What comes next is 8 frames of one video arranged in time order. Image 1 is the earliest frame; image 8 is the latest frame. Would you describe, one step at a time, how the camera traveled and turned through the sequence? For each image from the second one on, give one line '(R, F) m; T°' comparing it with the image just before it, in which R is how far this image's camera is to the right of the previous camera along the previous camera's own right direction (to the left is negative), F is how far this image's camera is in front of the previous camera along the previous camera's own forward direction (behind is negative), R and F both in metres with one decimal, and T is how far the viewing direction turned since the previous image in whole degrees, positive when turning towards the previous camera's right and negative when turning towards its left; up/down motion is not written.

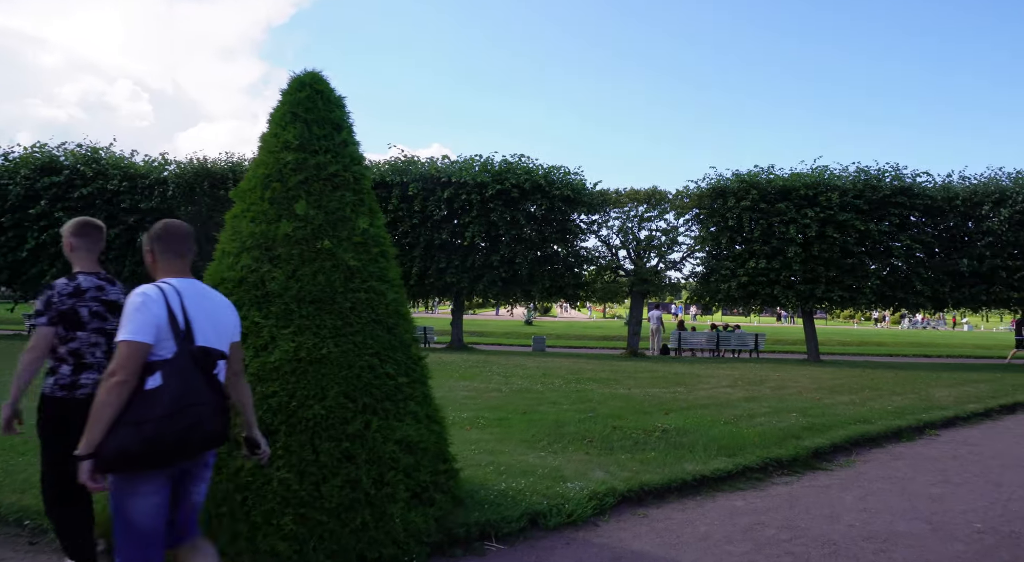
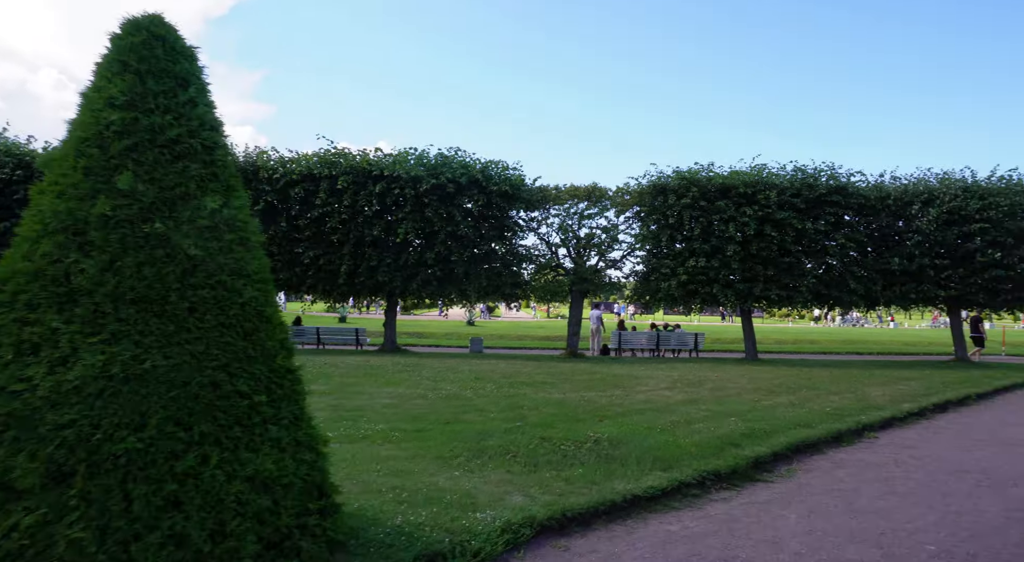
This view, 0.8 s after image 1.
(+0.3, +0.7) m; +4°
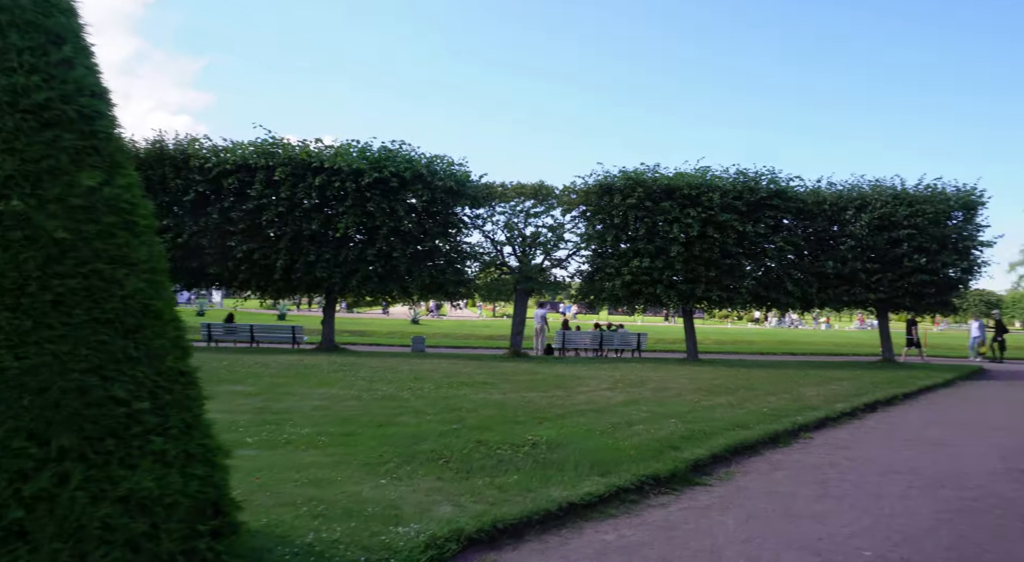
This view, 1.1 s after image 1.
(+0.1, +0.3) m; +4°
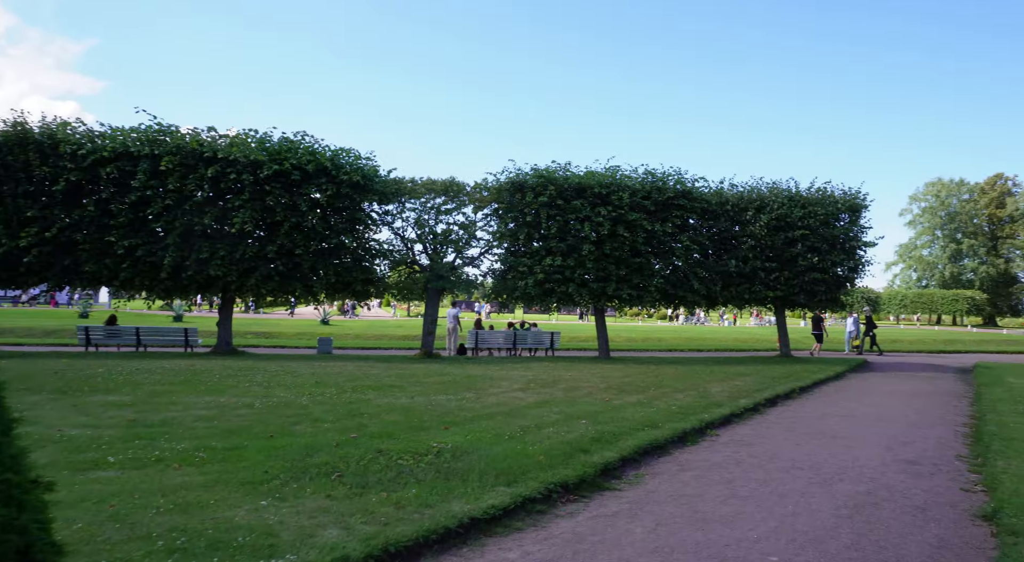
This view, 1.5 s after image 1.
(+0.1, +0.4) m; +7°
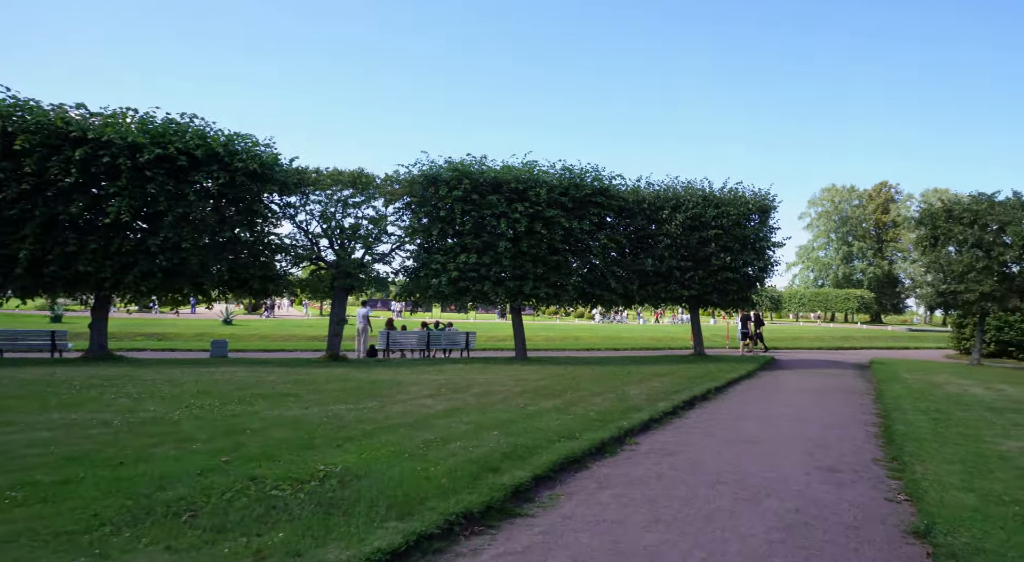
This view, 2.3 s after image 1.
(+0.2, +0.9) m; +6°
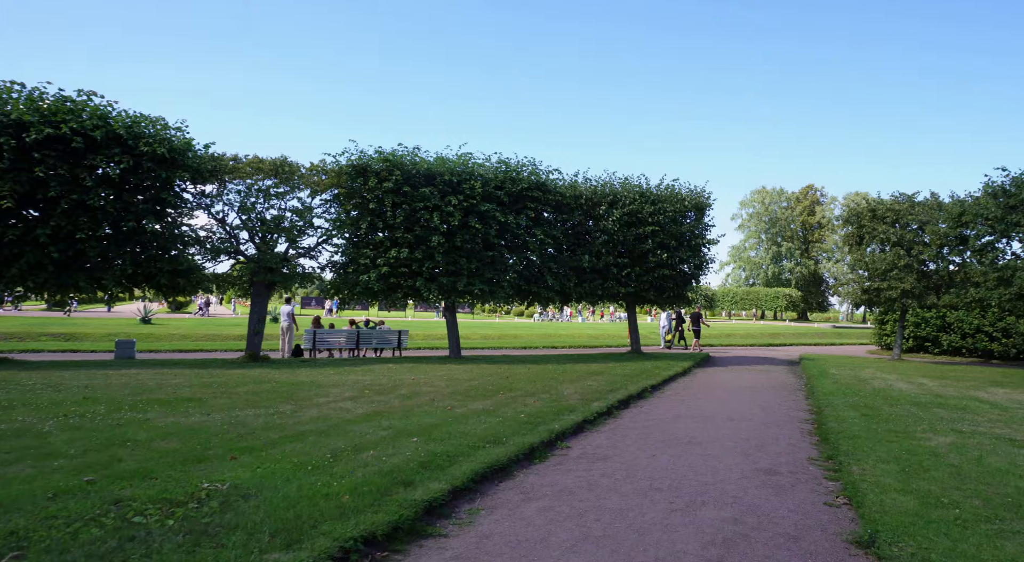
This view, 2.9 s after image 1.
(+0.2, +0.7) m; +5°
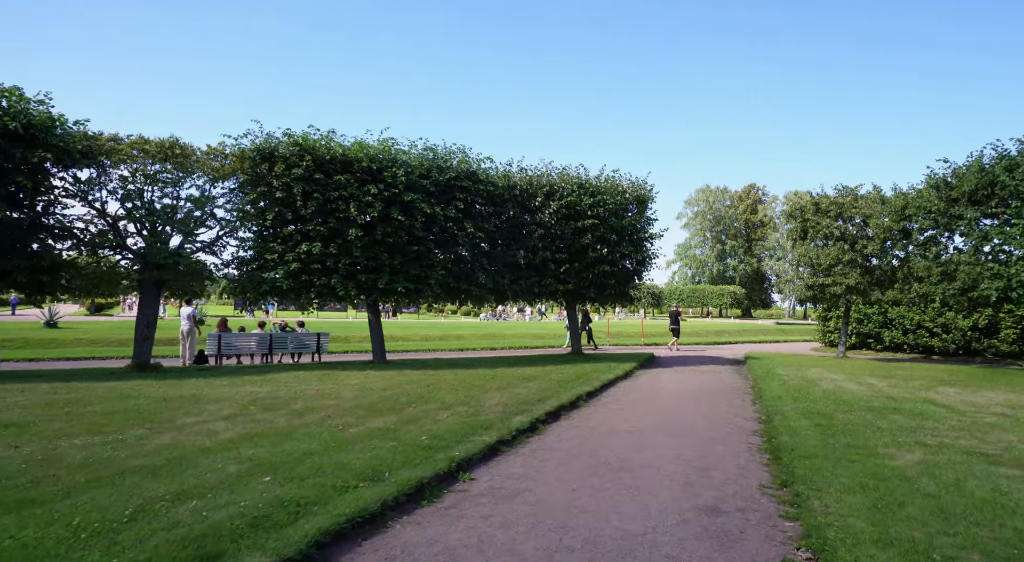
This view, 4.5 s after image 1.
(+0.6, +1.7) m; +4°
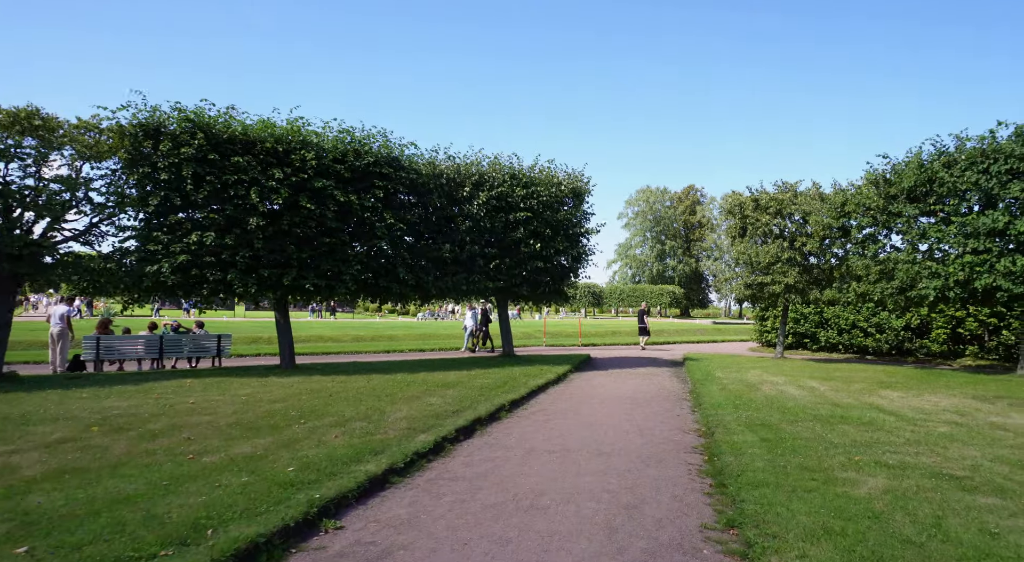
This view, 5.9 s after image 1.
(+0.5, +1.6) m; +5°
